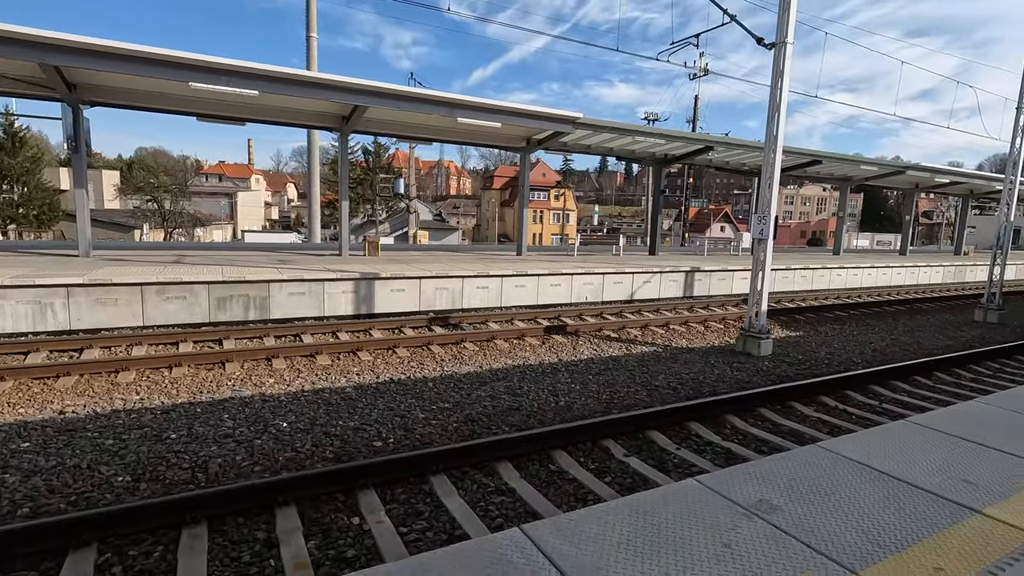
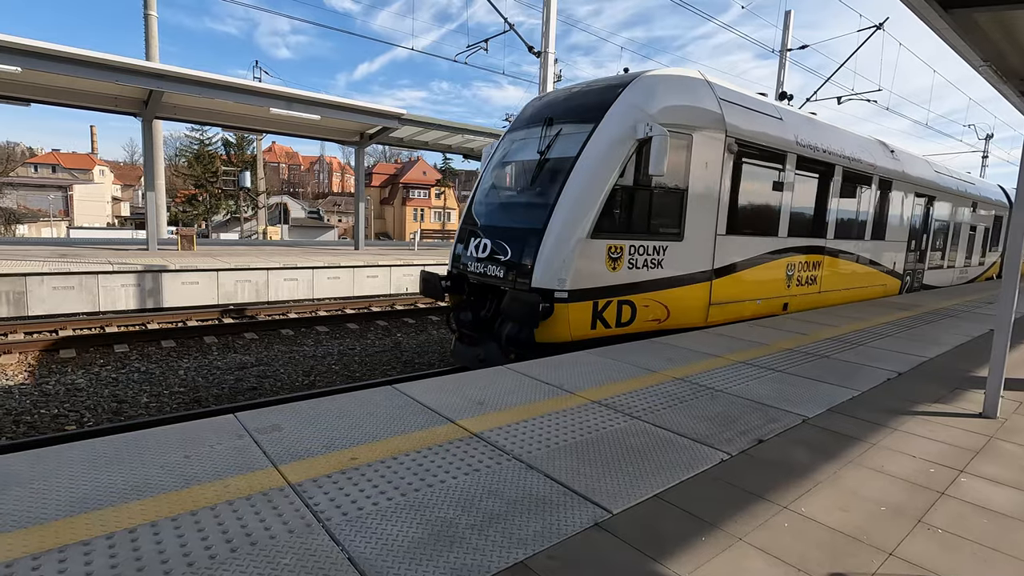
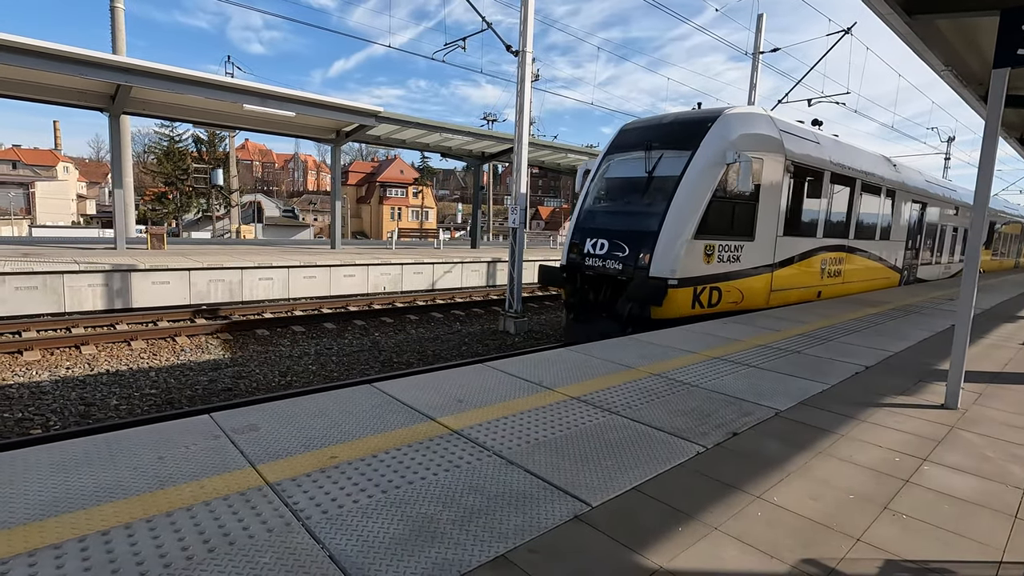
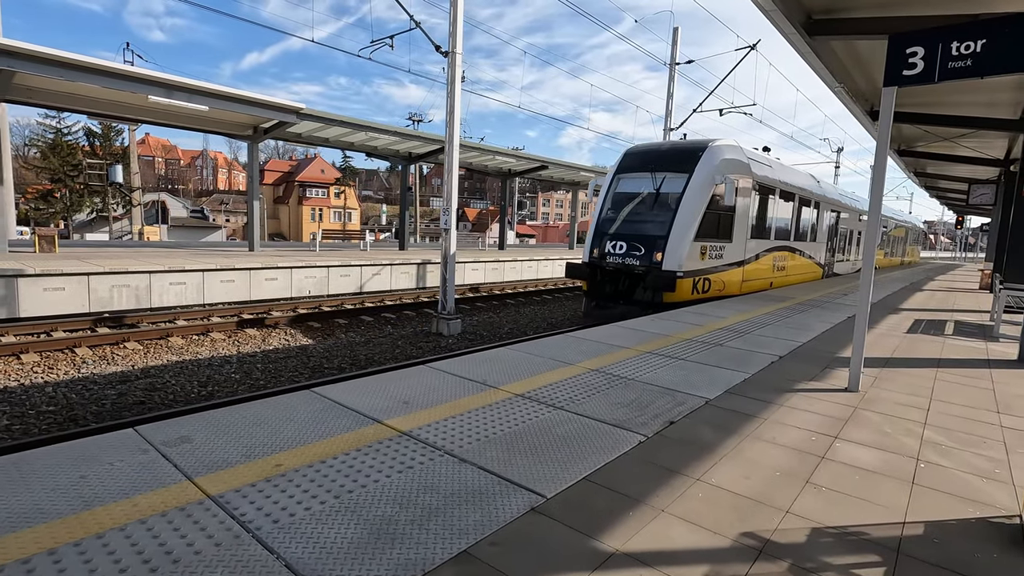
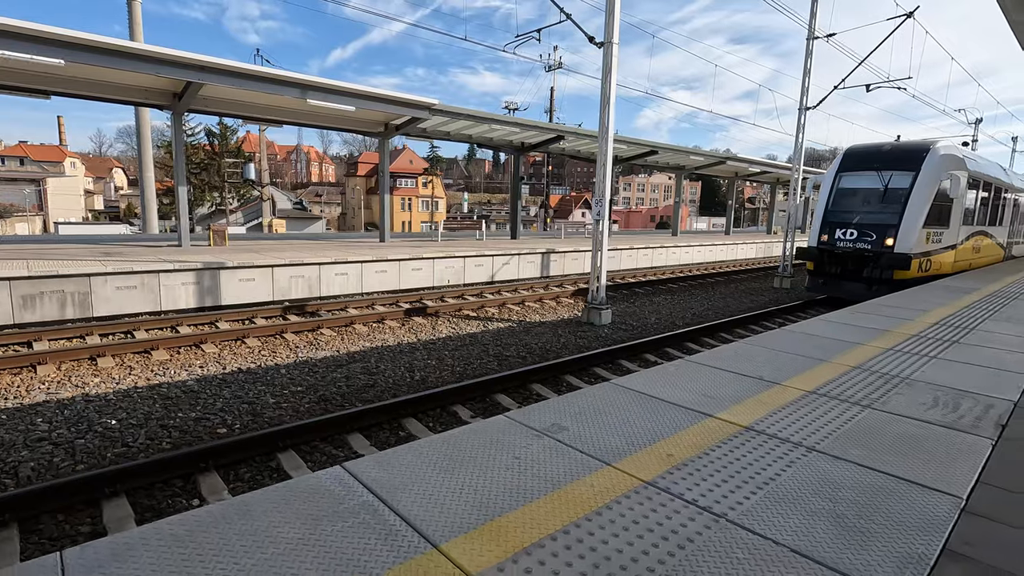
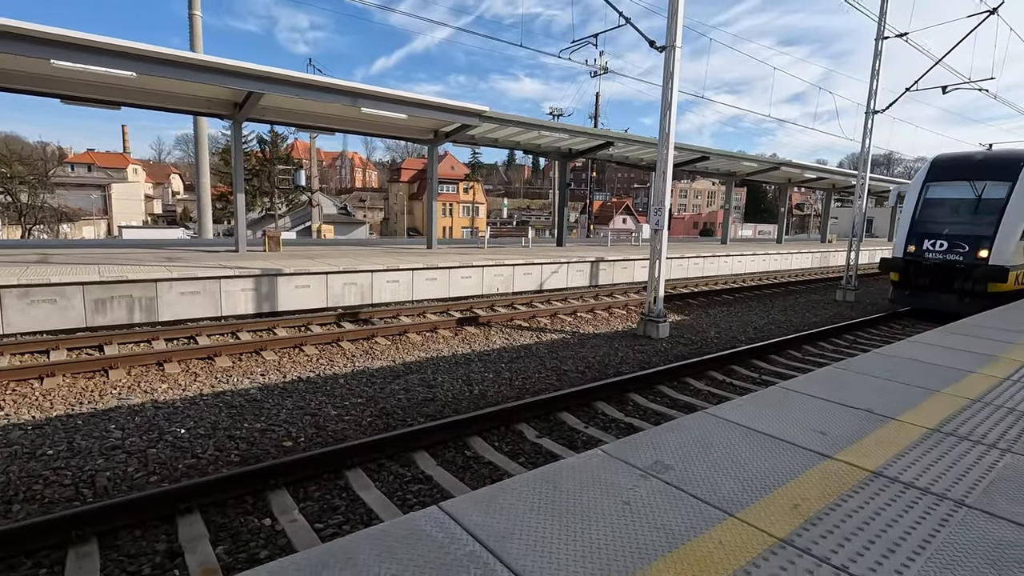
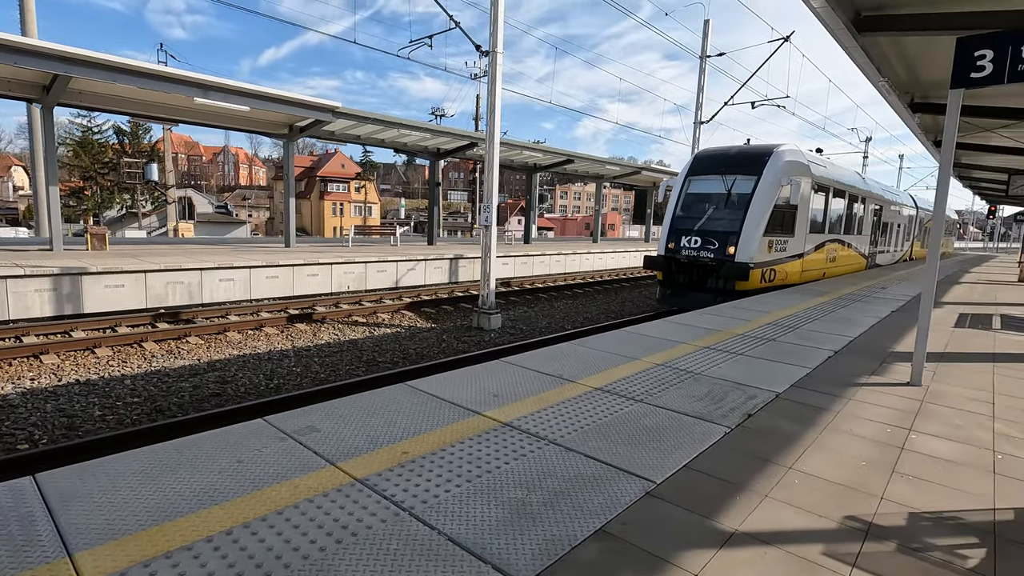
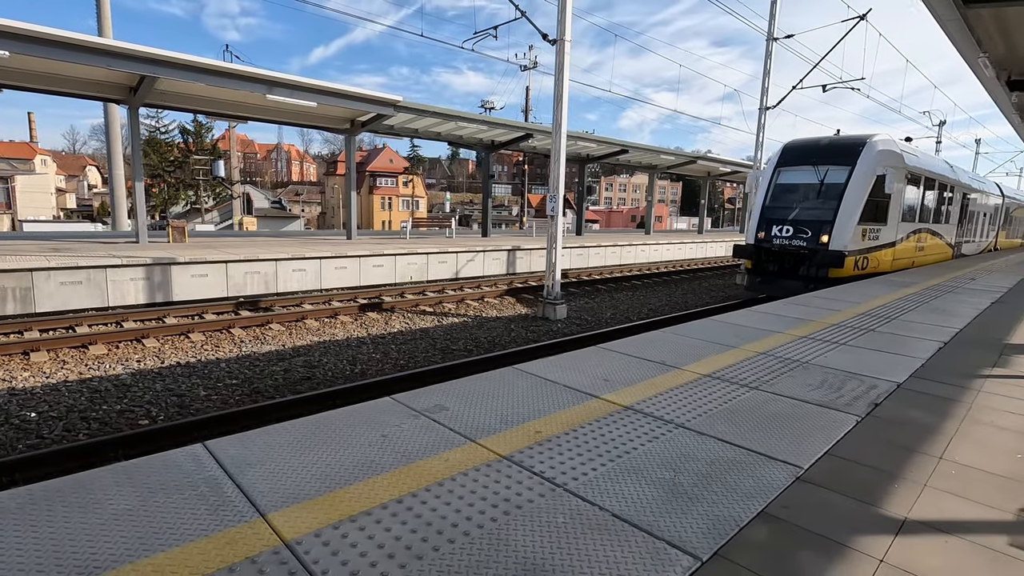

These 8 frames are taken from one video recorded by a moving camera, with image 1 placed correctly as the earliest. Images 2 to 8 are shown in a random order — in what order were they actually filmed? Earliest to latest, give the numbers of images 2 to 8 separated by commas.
6, 5, 8, 7, 4, 3, 2
